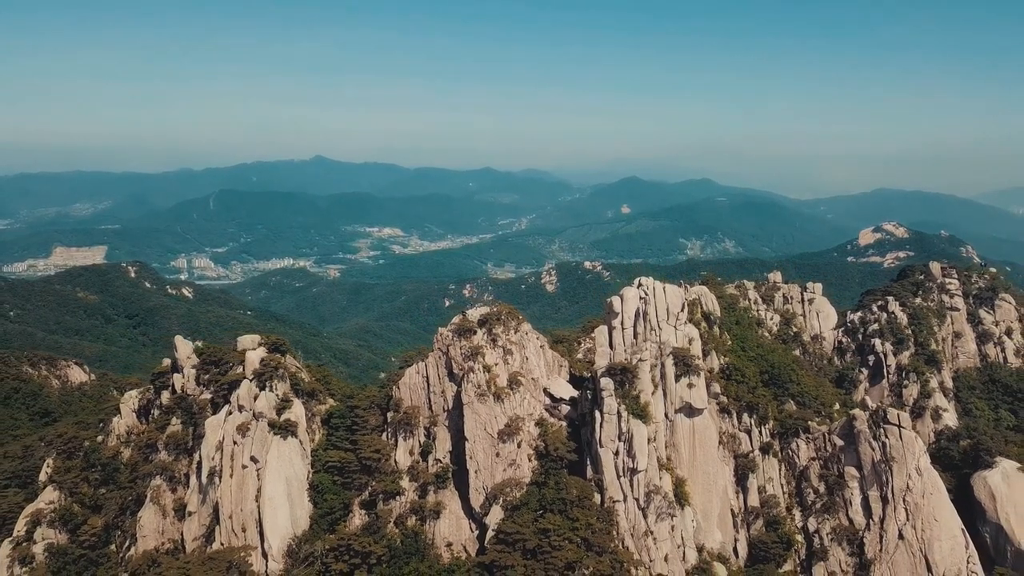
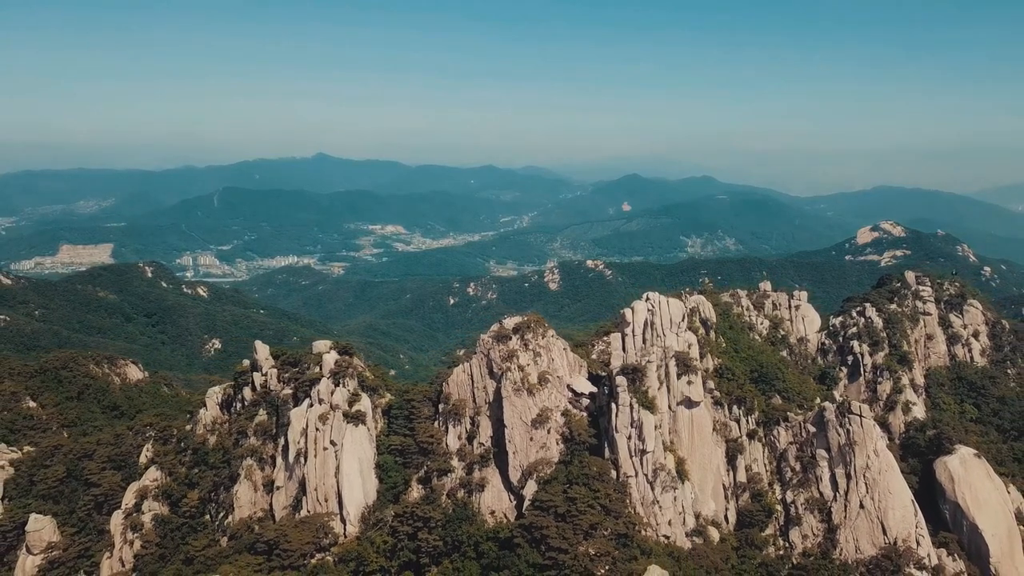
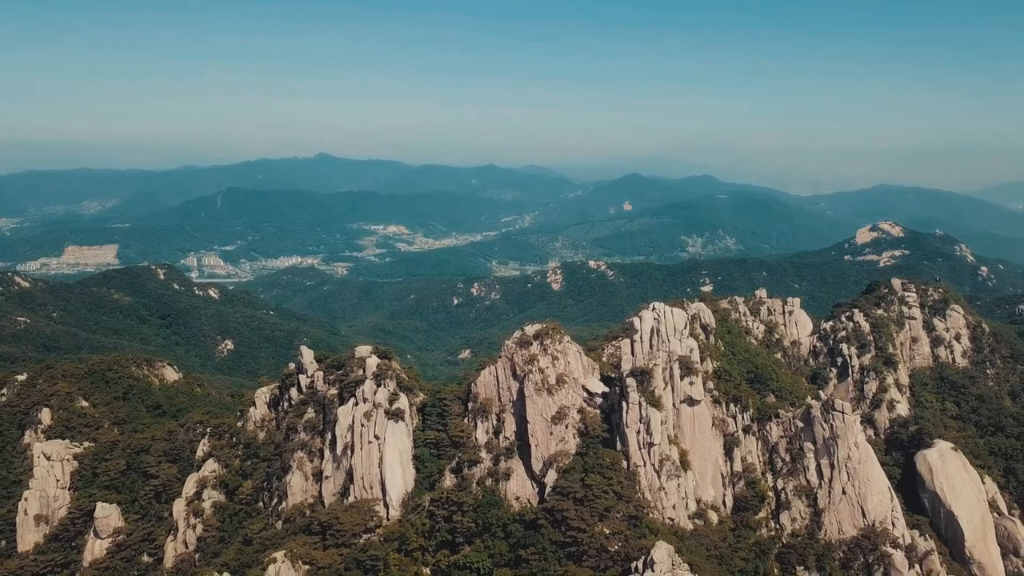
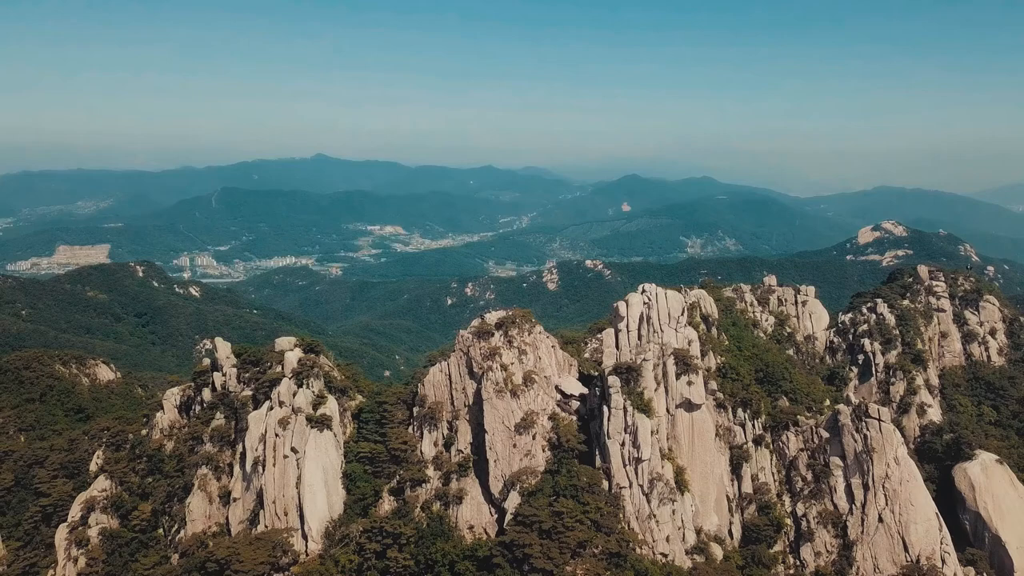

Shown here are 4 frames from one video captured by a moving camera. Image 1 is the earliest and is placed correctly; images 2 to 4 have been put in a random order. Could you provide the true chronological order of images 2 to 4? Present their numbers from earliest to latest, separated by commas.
4, 2, 3
